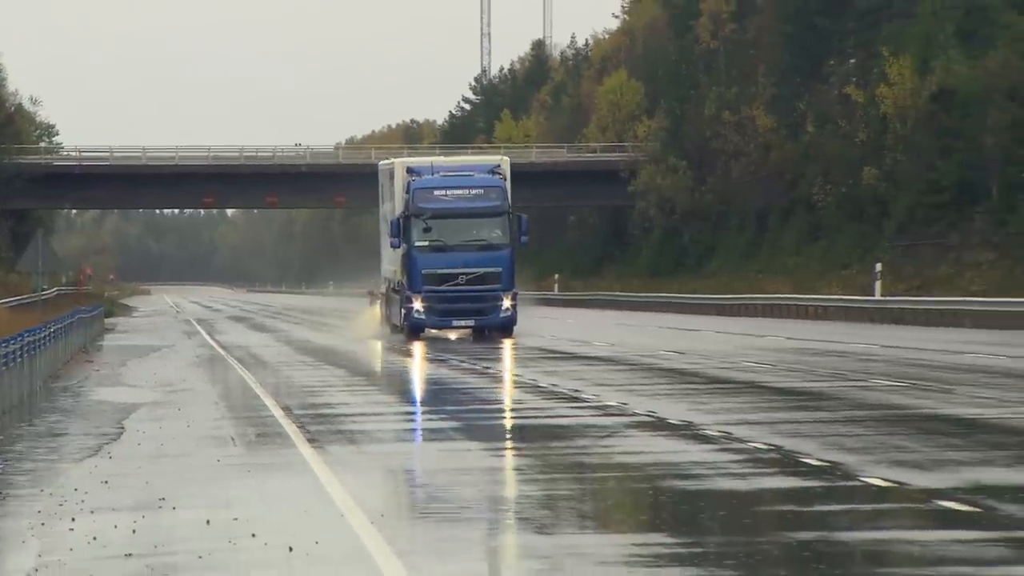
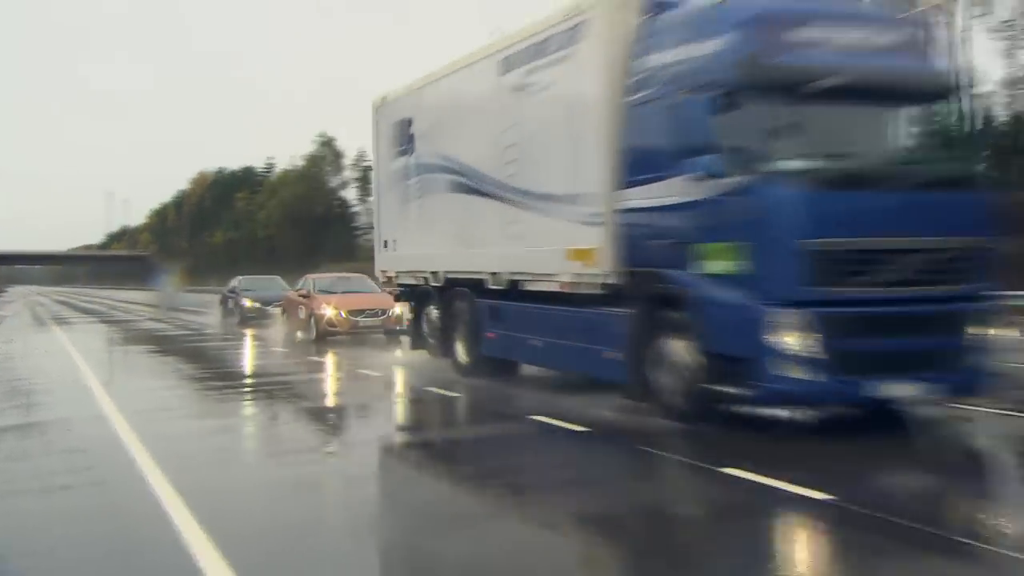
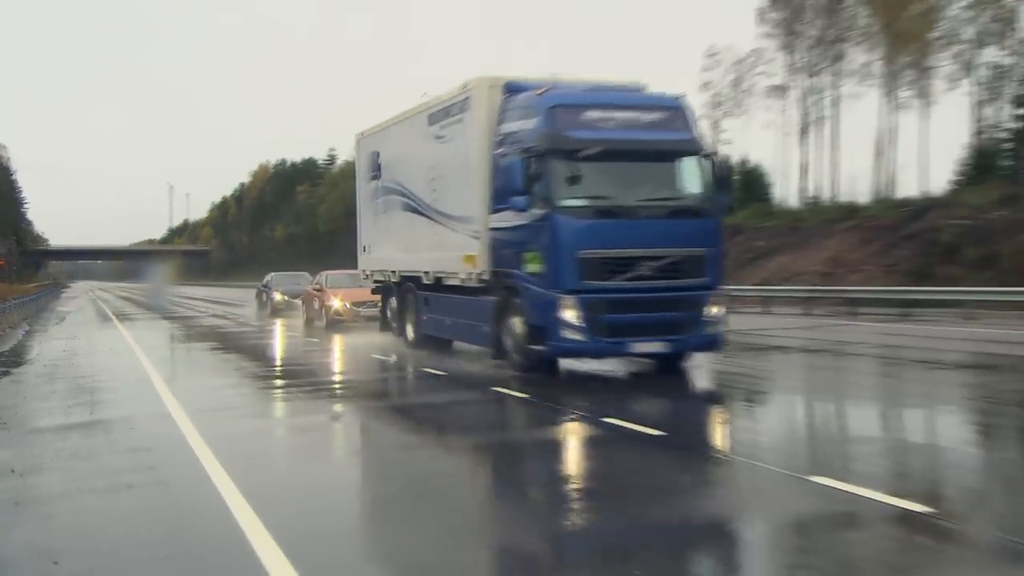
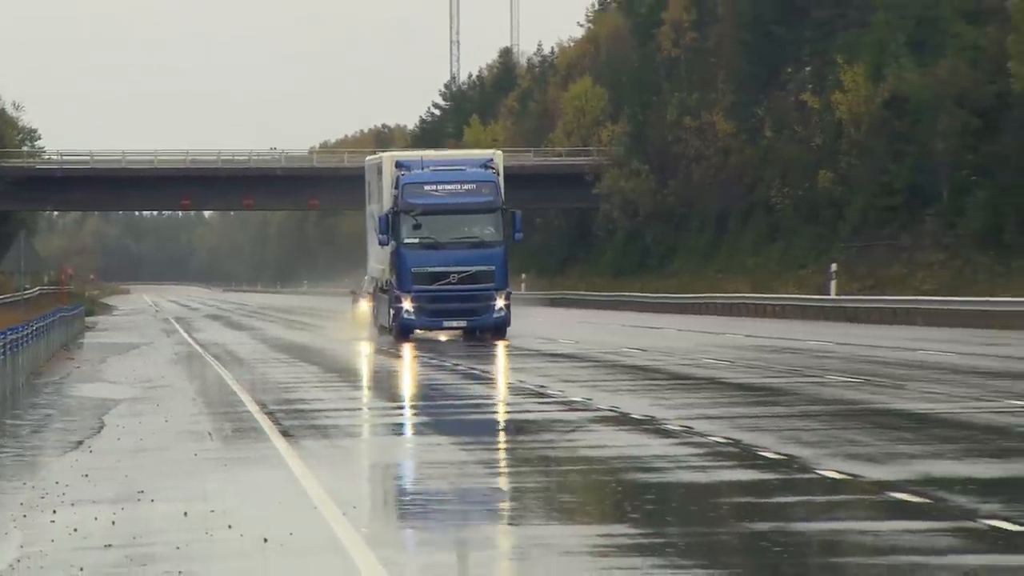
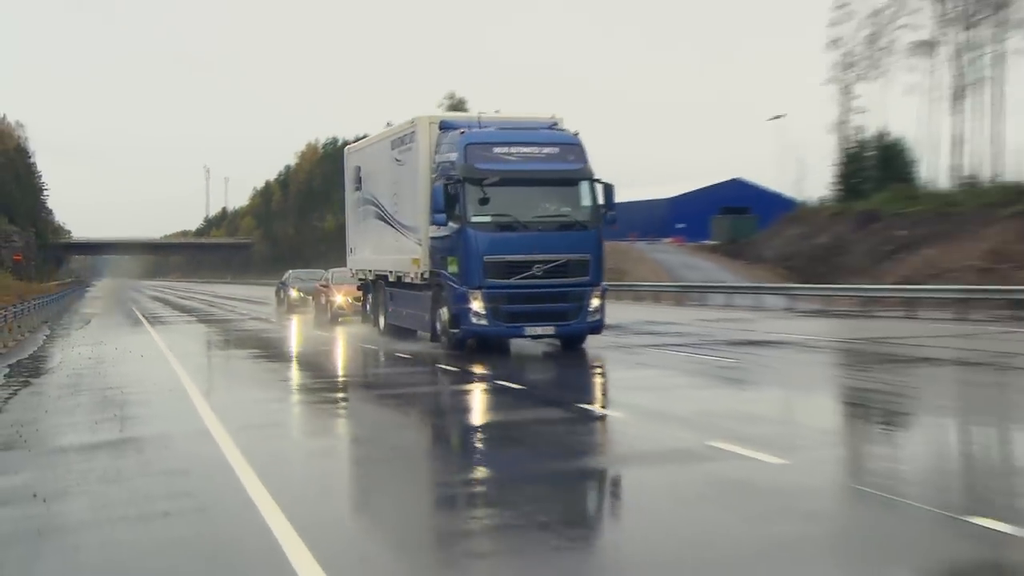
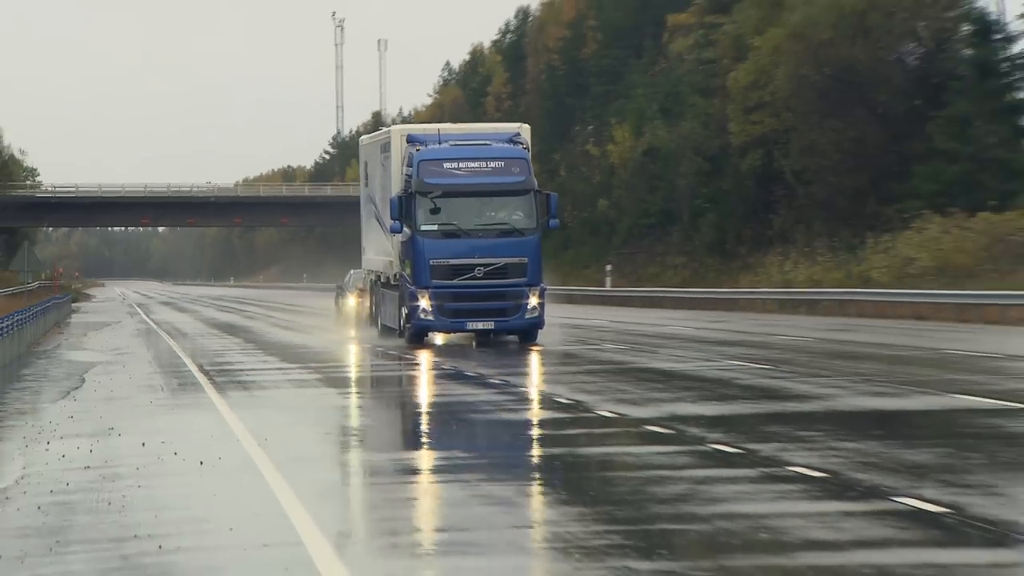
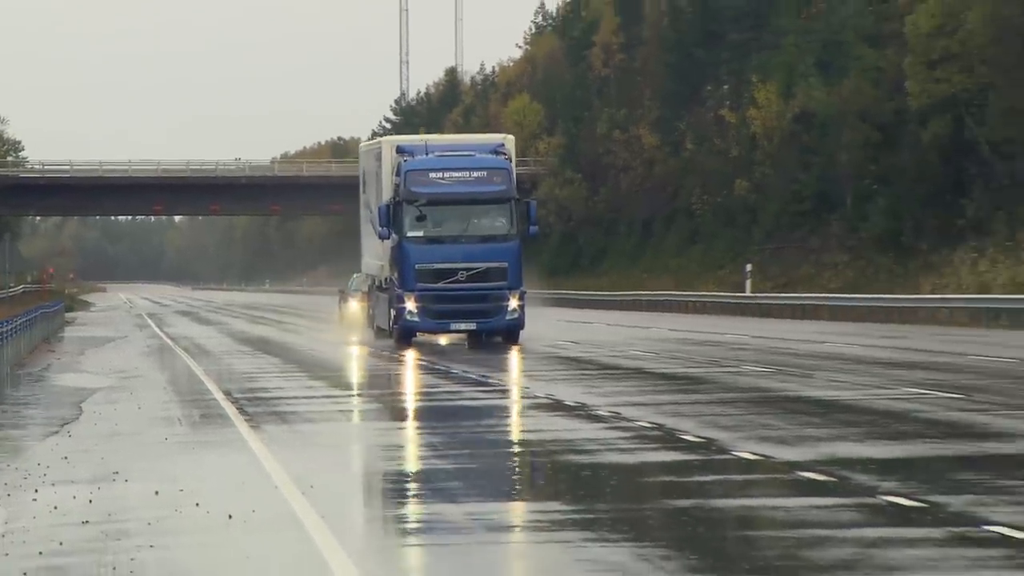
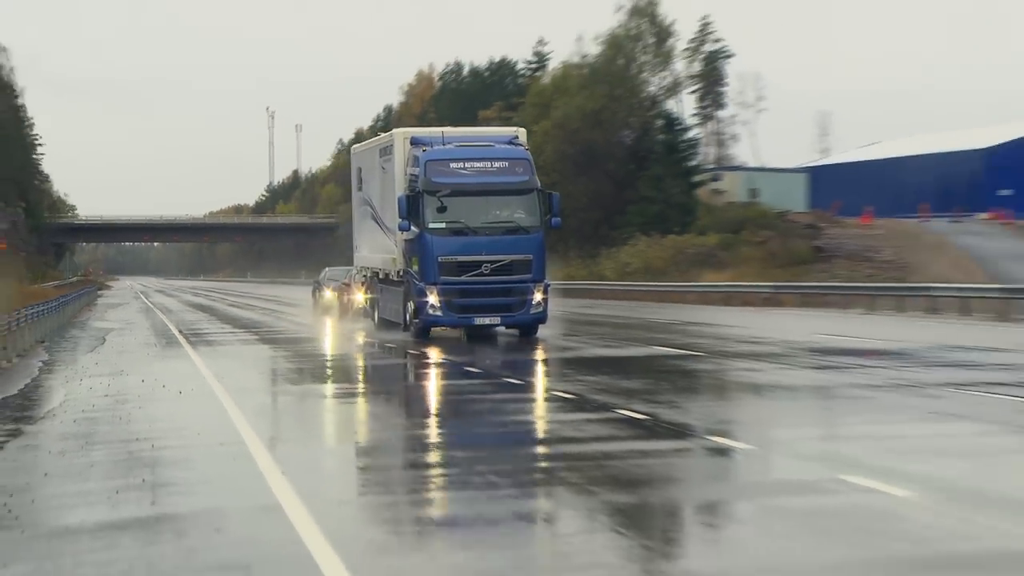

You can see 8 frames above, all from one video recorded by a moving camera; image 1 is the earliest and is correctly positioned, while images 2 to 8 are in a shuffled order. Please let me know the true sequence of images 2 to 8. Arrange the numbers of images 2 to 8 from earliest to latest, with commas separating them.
4, 7, 6, 8, 5, 3, 2
